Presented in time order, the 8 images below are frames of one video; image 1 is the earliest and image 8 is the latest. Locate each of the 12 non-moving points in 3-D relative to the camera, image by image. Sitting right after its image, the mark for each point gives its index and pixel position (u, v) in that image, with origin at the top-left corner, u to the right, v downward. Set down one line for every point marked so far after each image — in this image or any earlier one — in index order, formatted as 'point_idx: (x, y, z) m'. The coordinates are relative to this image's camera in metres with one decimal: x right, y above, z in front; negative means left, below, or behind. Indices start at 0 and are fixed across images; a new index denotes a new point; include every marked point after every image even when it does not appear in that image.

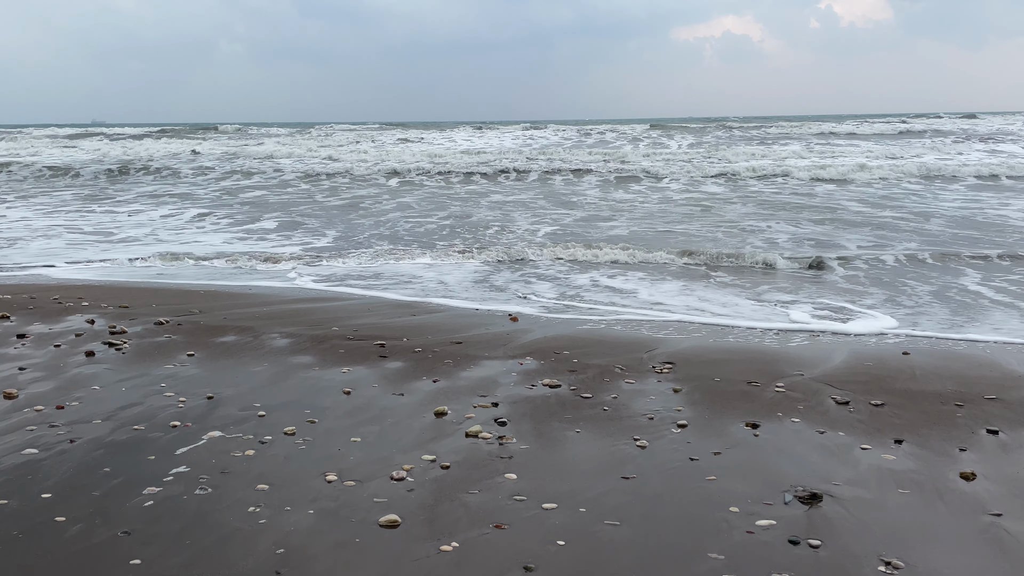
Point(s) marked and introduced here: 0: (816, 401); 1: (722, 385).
0: (+1.5, -0.5, +3.6) m
1: (+1.1, -0.5, +3.9) m
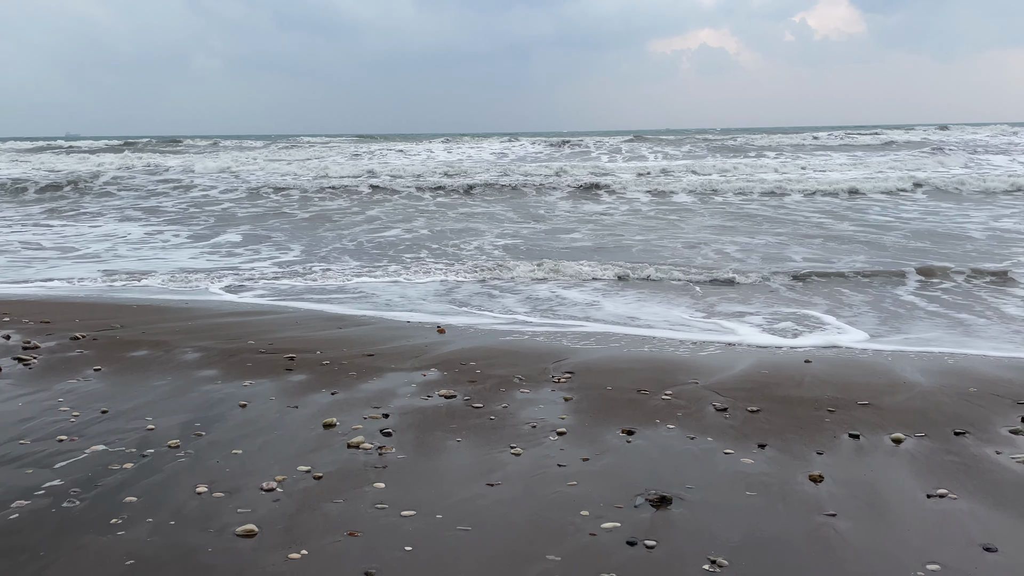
0: (+0.9, -0.6, +3.8) m
1: (+0.5, -0.6, +4.0) m
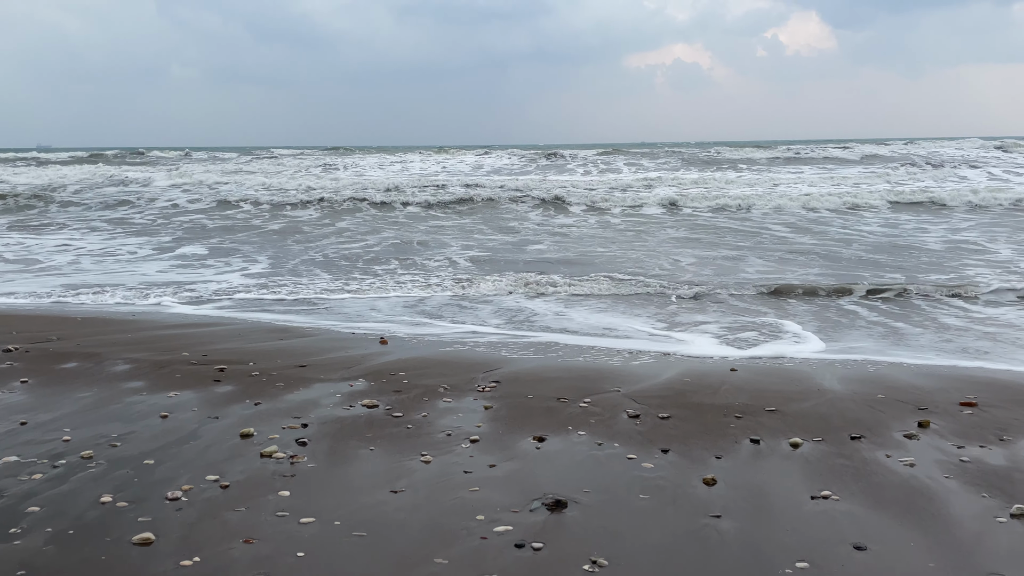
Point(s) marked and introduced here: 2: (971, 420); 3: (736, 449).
0: (+0.5, -0.7, +3.8) m
1: (+0.1, -0.6, +4.1) m
2: (+2.3, -0.7, +3.7) m
3: (+1.0, -0.7, +3.4) m
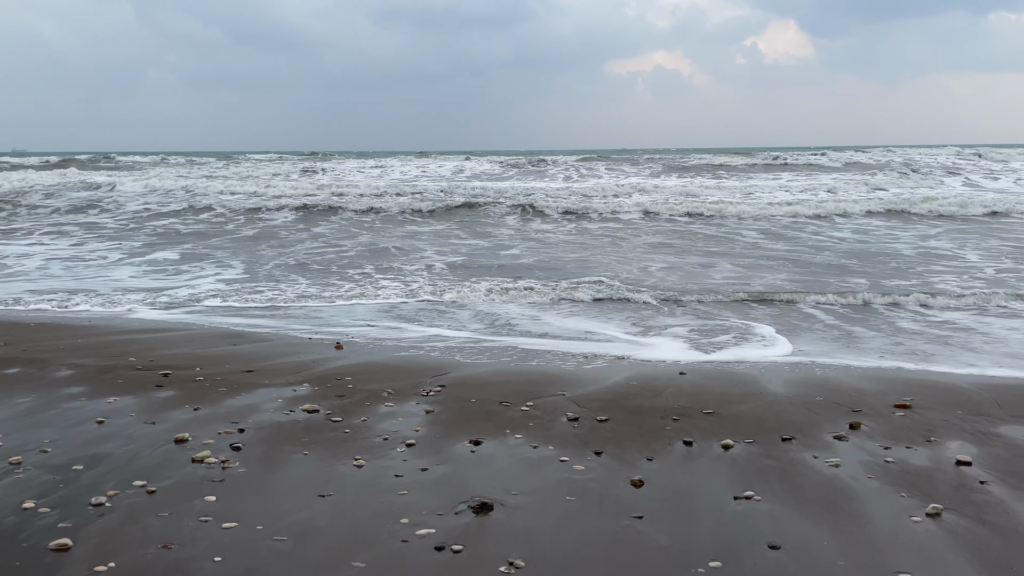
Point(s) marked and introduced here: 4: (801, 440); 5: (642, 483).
0: (+0.2, -0.7, +3.9) m
1: (-0.2, -0.6, +4.1) m
2: (+2.0, -0.7, +3.8) m
3: (+0.7, -0.7, +3.4) m
4: (+1.4, -0.7, +3.5) m
5: (+0.5, -0.8, +3.1) m
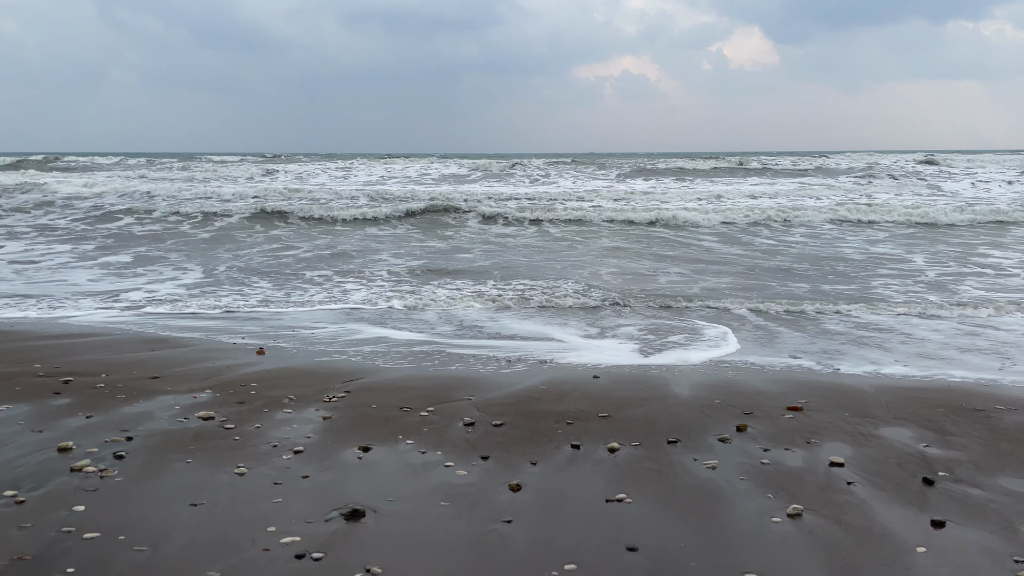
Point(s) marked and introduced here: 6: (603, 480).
0: (-0.3, -0.7, +3.9) m
1: (-0.8, -0.7, +4.1) m
2: (+1.4, -0.7, +3.9) m
3: (+0.2, -0.8, +3.5) m
4: (+0.8, -0.7, +3.6) m
5: (0.0, -0.8, +3.1) m
6: (+0.4, -0.8, +3.2) m
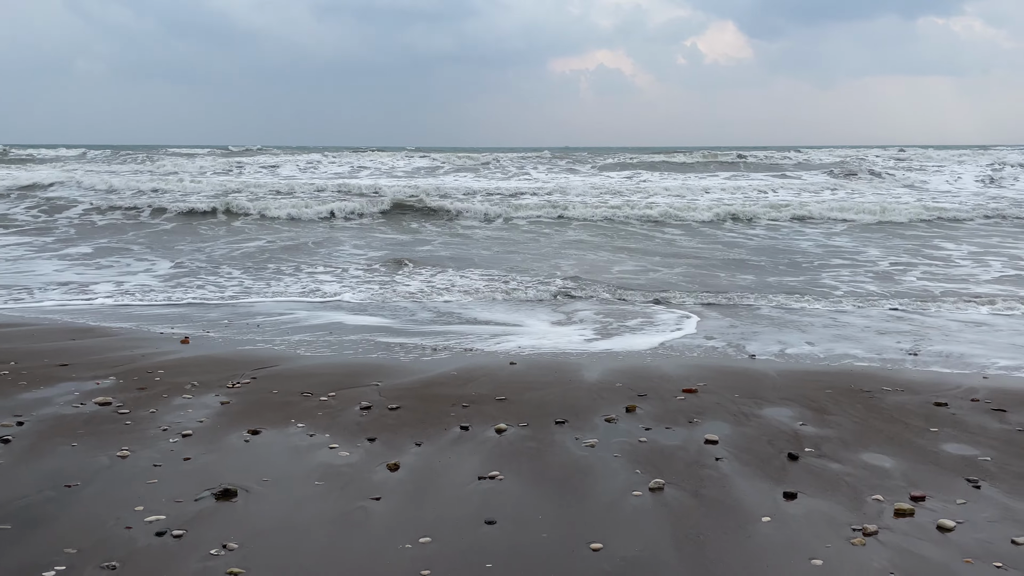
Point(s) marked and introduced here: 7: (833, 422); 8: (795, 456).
0: (-0.9, -0.6, +3.9) m
1: (-1.3, -0.6, +4.1) m
2: (+0.9, -0.6, +4.0) m
3: (-0.3, -0.7, +3.5) m
4: (+0.3, -0.7, +3.7) m
5: (-0.5, -0.8, +3.2) m
6: (-0.1, -0.7, +3.3) m
7: (+1.6, -0.7, +3.7) m
8: (+1.2, -0.7, +3.3) m
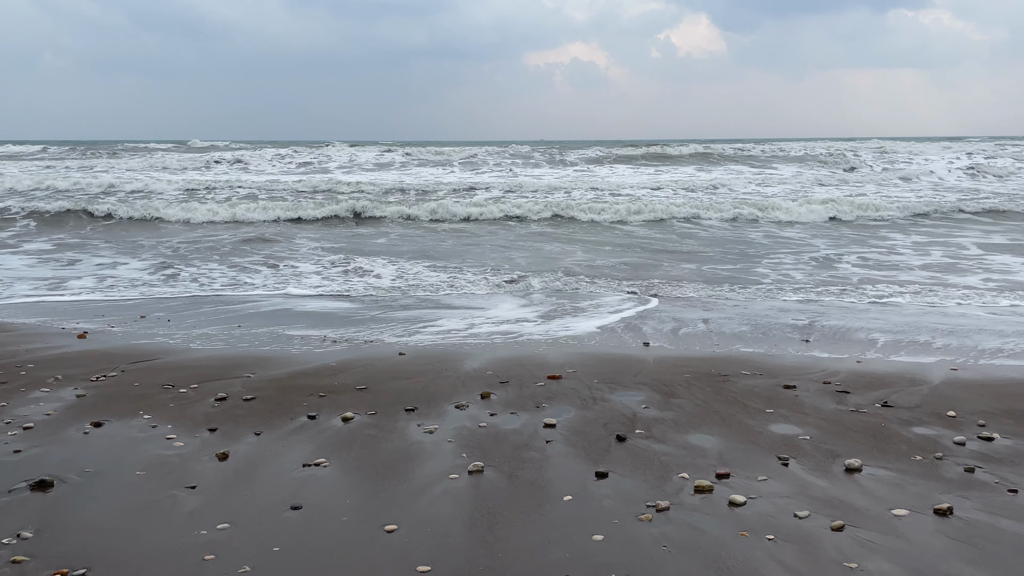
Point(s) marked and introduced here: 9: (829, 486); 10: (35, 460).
0: (-1.6, -0.6, +3.9) m
1: (-2.1, -0.6, +4.1) m
2: (+0.1, -0.5, +4.0) m
3: (-1.1, -0.6, +3.6) m
4: (-0.5, -0.6, +3.7) m
5: (-1.2, -0.7, +3.2) m
6: (-0.9, -0.7, +3.3) m
7: (+0.8, -0.6, +3.8) m
8: (+0.5, -0.7, +3.3) m
9: (+1.2, -0.8, +2.9) m
10: (-2.0, -0.7, +3.2) m
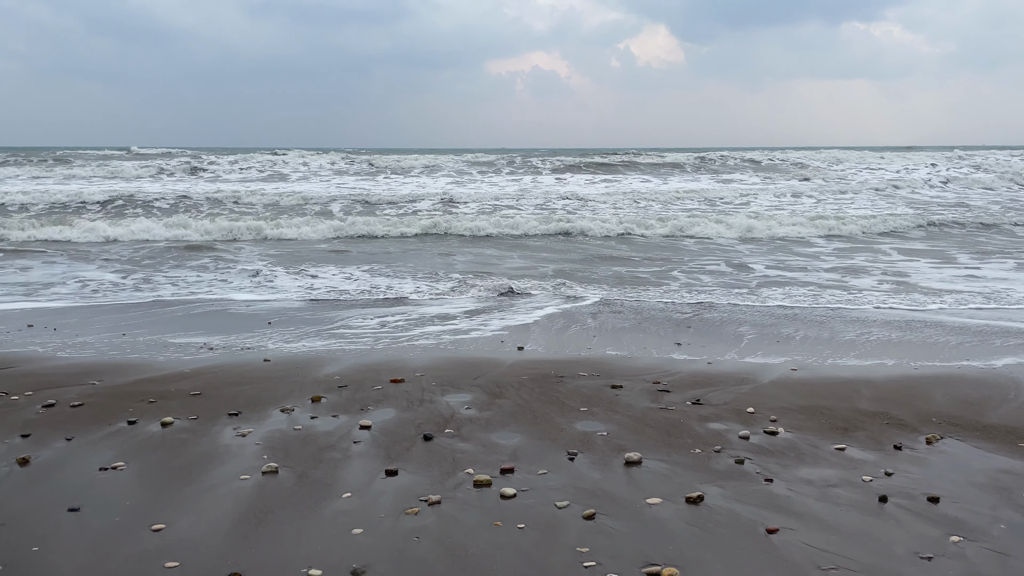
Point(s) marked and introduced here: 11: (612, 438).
0: (-2.5, -0.6, +4.0) m
1: (-3.0, -0.6, +4.1) m
2: (-0.8, -0.6, +4.1) m
3: (-2.0, -0.7, +3.6) m
4: (-1.4, -0.6, +3.8) m
5: (-2.1, -0.7, +3.2) m
6: (-1.7, -0.7, +3.3) m
7: (-0.1, -0.6, +3.9) m
8: (-0.4, -0.7, +3.5) m
9: (+0.4, -0.8, +3.0) m
10: (-2.9, -0.8, +3.2) m
11: (+0.5, -0.7, +3.4) m
